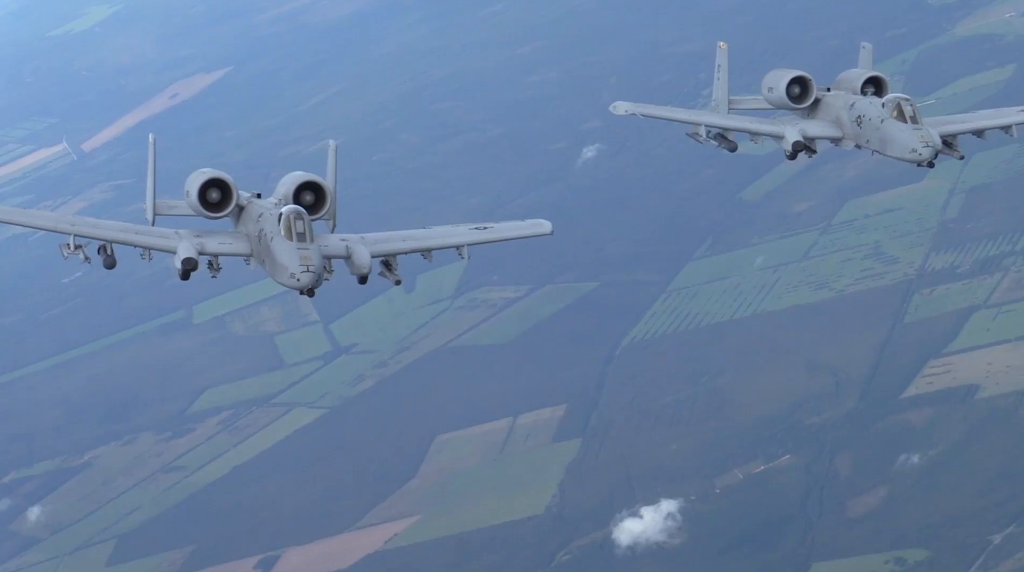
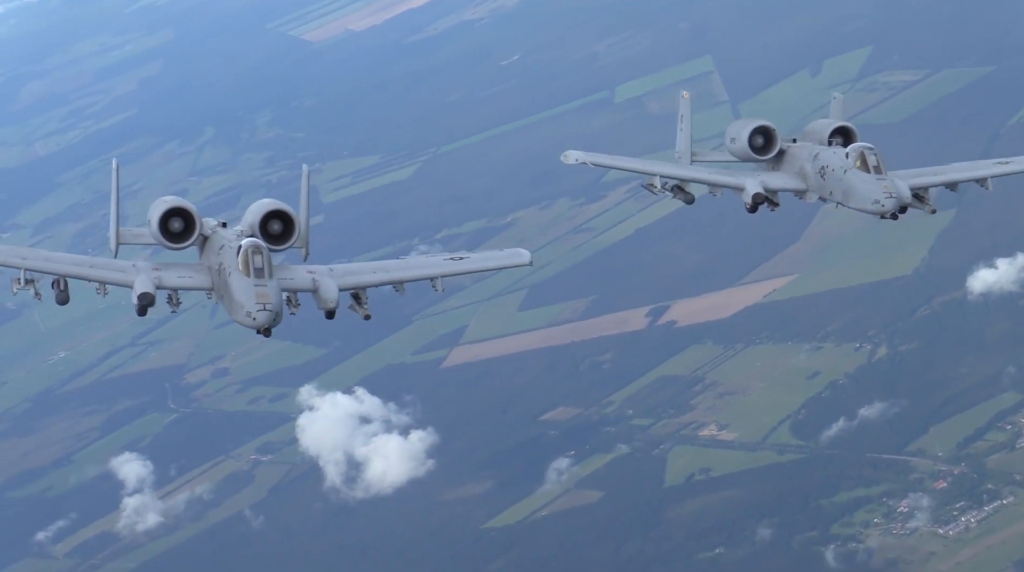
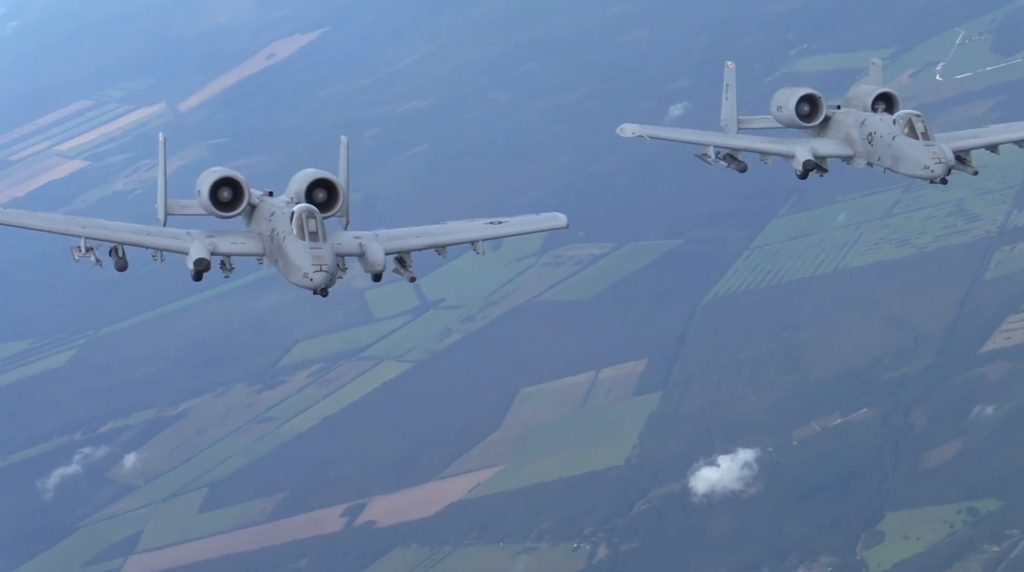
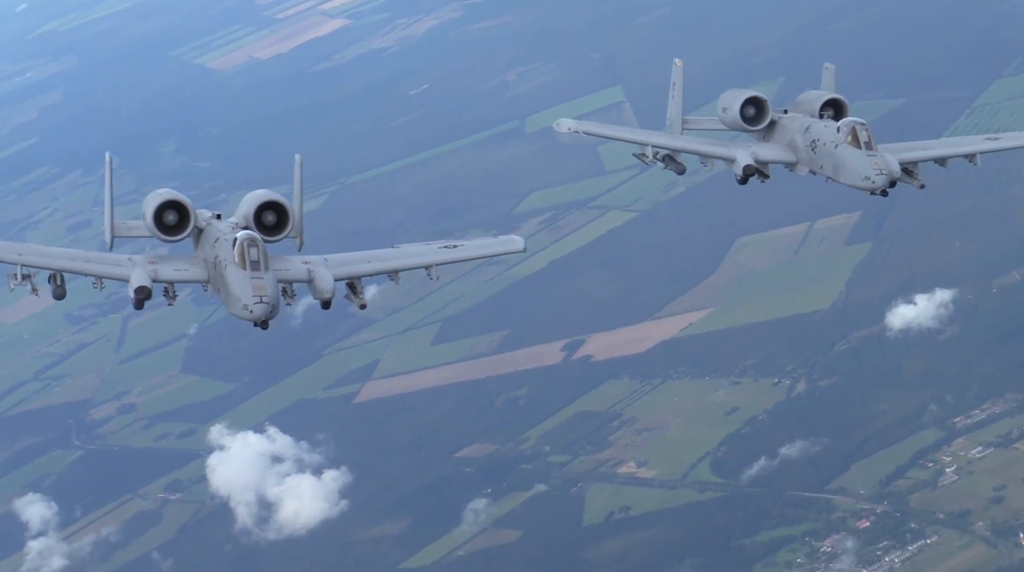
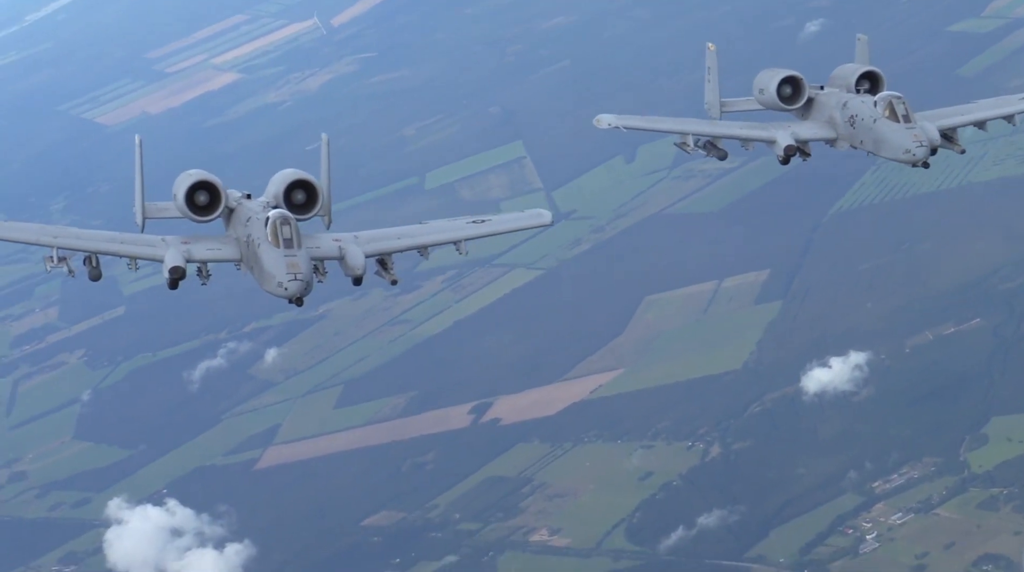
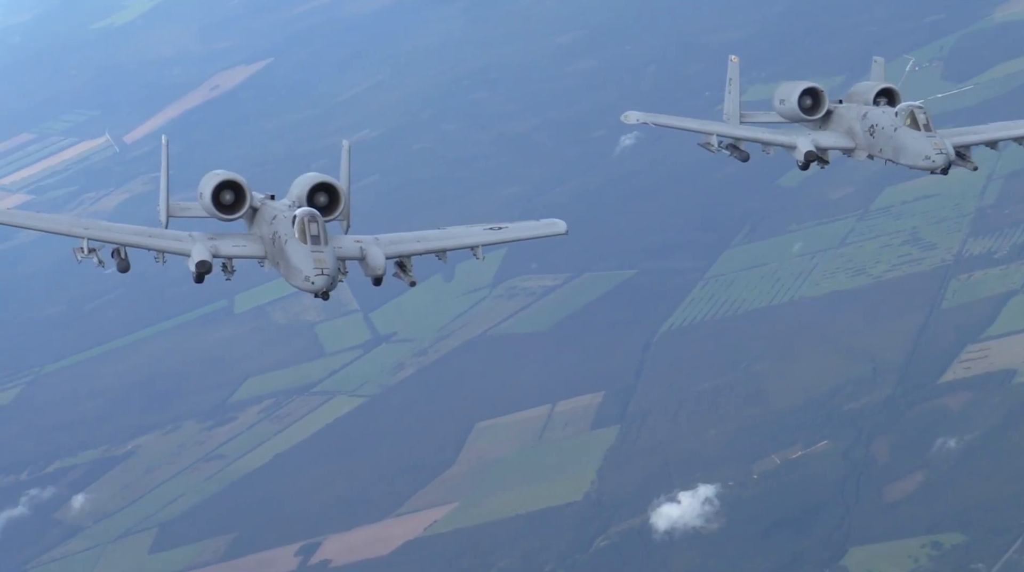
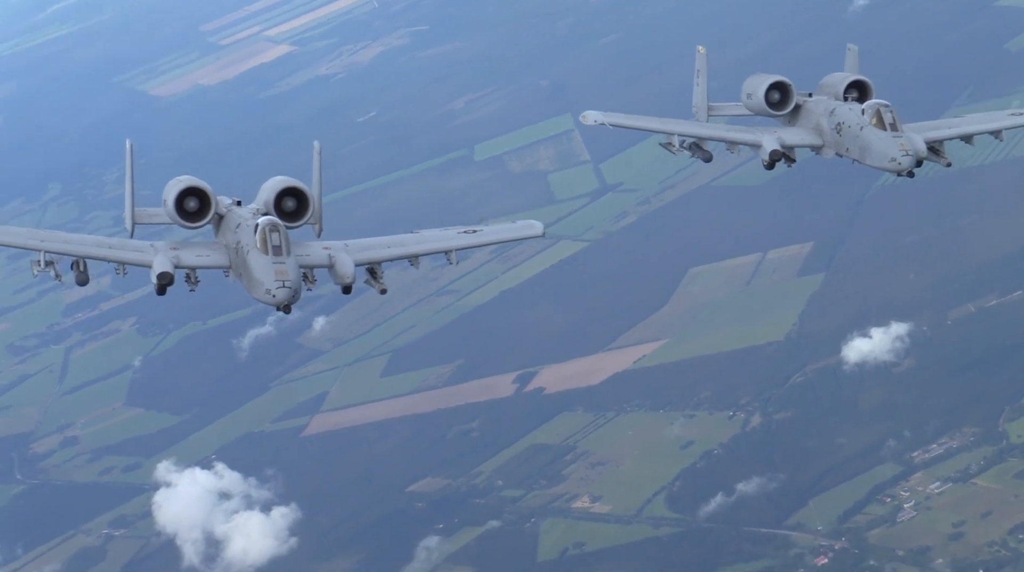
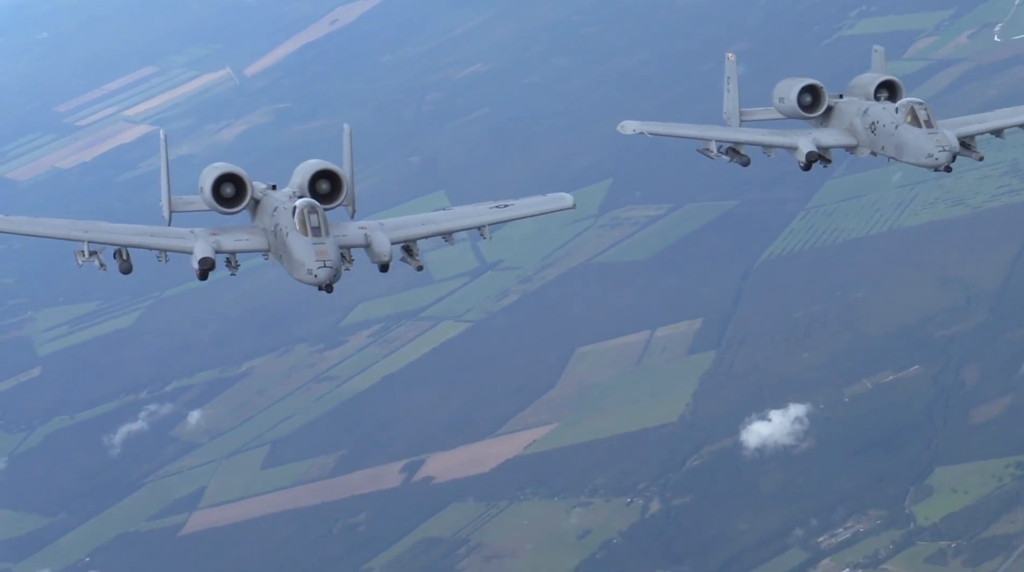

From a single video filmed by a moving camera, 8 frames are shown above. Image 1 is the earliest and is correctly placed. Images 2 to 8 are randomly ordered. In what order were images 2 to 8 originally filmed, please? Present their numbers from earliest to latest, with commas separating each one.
6, 3, 8, 5, 7, 4, 2
